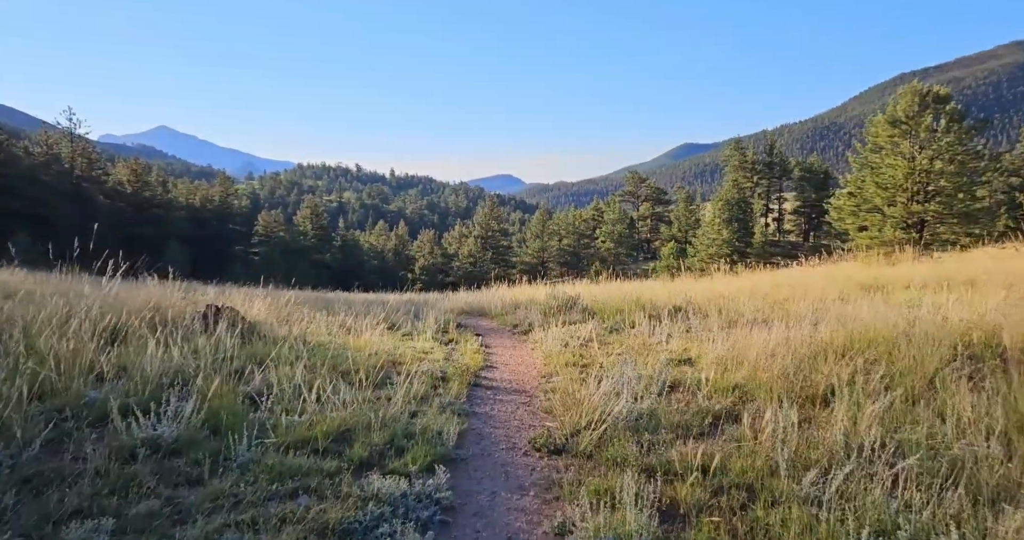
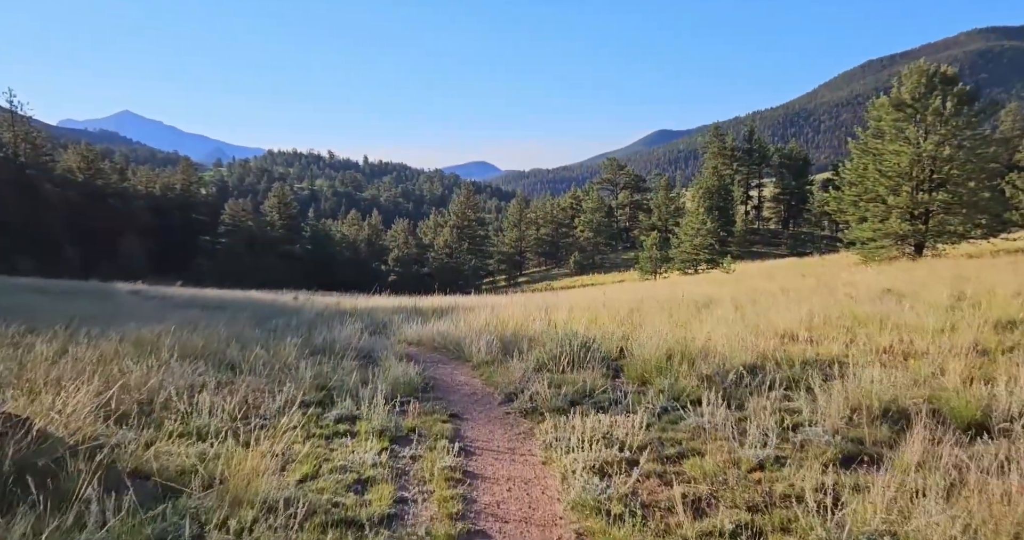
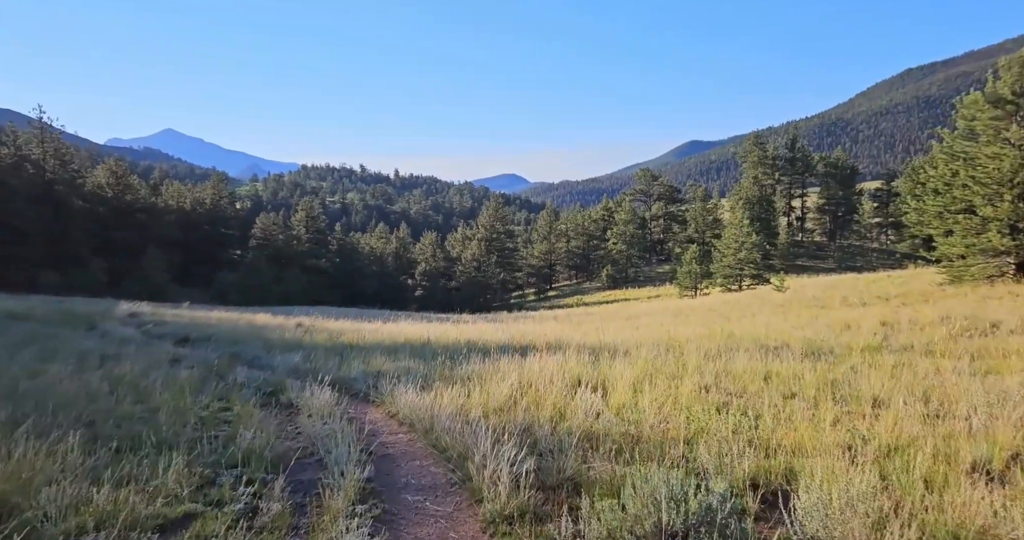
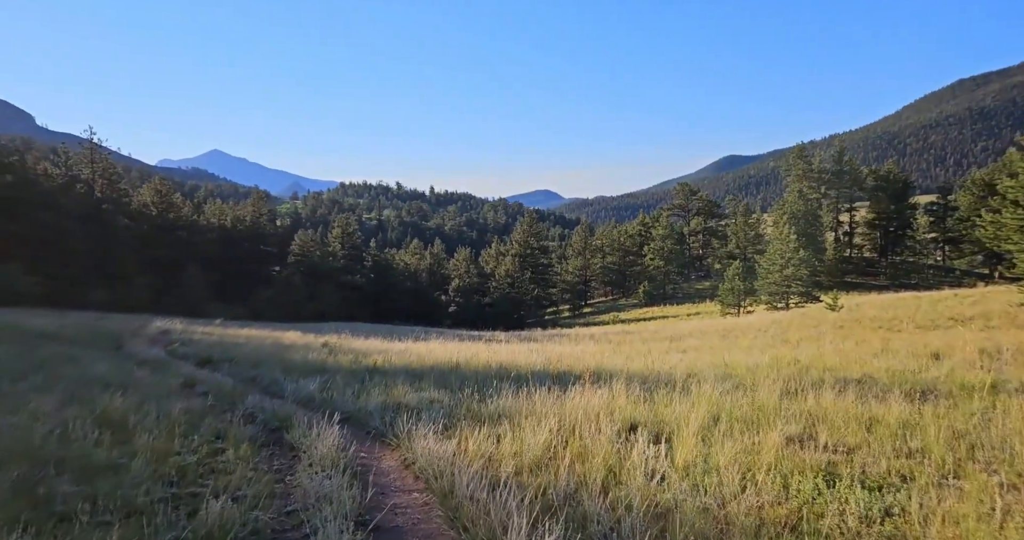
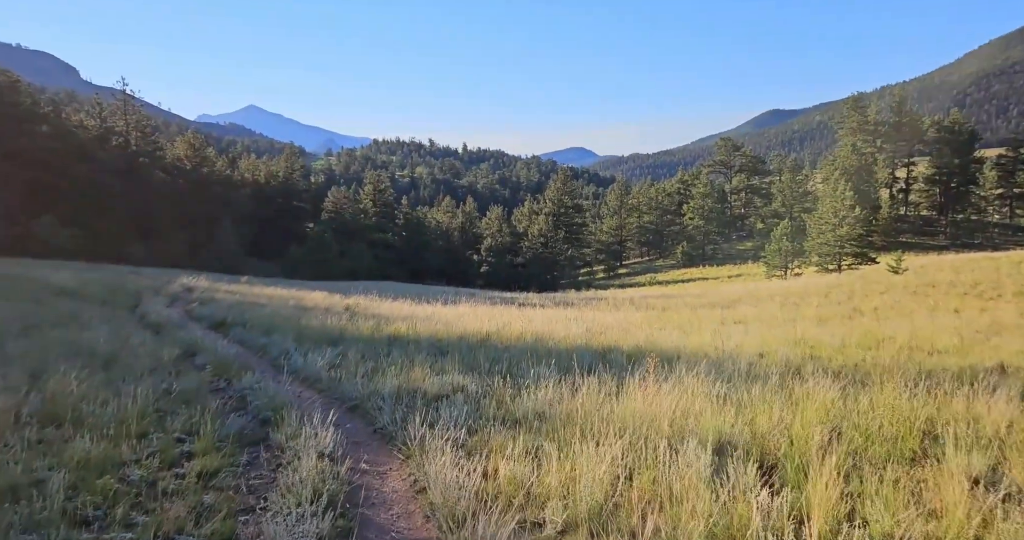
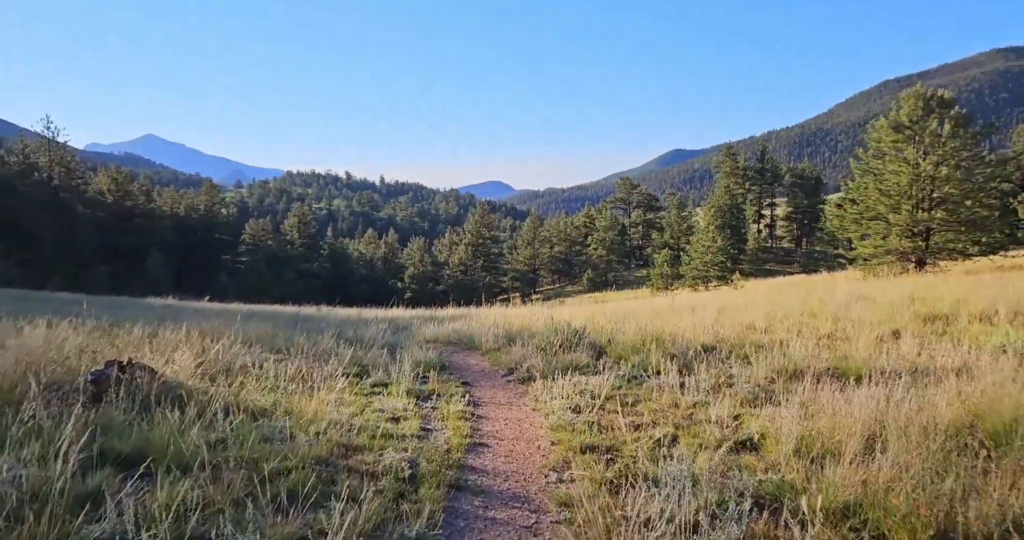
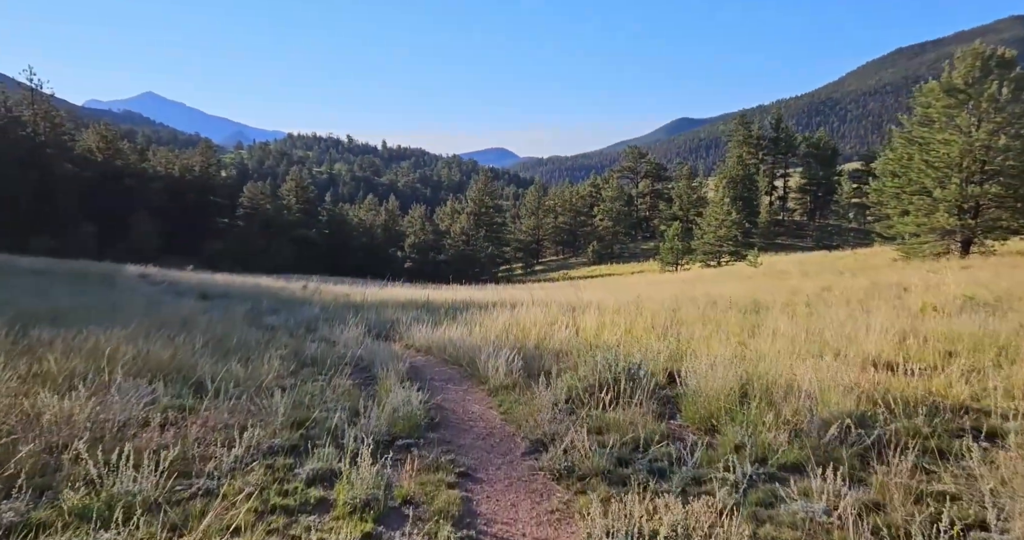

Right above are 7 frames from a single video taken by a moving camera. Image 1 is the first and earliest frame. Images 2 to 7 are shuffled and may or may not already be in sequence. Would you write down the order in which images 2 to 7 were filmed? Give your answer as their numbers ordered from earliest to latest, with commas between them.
6, 2, 7, 3, 4, 5
